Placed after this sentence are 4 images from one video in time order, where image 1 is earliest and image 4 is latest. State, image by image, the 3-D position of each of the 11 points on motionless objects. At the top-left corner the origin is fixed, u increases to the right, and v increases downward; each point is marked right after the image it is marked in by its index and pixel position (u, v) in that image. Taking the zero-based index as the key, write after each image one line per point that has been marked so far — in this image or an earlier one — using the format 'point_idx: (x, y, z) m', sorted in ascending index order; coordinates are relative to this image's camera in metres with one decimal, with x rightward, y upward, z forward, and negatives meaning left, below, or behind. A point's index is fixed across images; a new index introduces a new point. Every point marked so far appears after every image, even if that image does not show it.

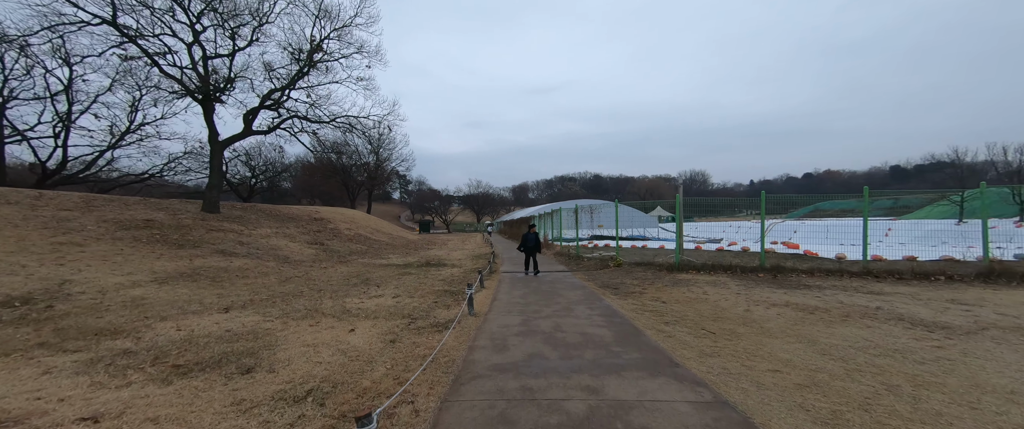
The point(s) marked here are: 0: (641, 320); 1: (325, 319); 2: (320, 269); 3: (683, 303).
0: (+1.7, -1.4, +4.6) m
1: (-2.5, -1.4, +4.6) m
2: (-5.5, -1.6, +10.0) m
3: (+2.7, -1.4, +5.5) m
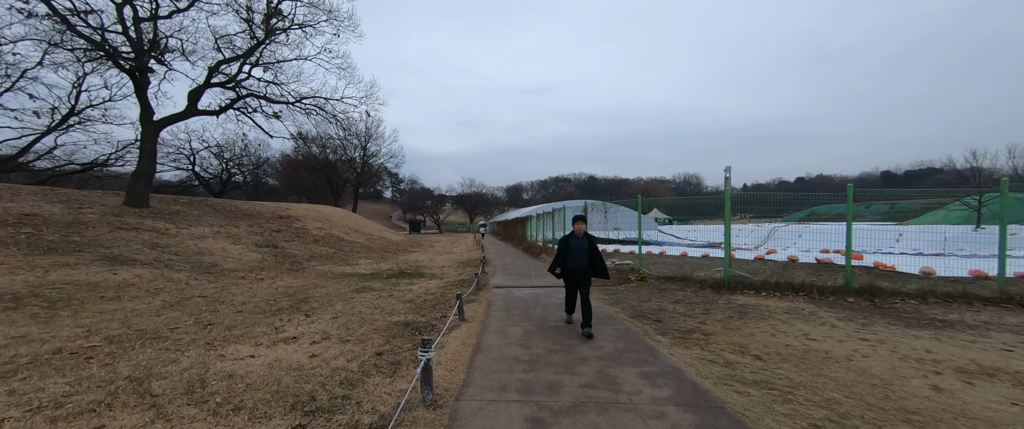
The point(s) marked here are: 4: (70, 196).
0: (+1.6, -1.3, +2.3) m
1: (-2.5, -1.3, +2.3) m
2: (-5.6, -1.5, +7.6) m
3: (+2.6, -1.4, +3.2) m
4: (-13.7, +0.6, +10.8) m
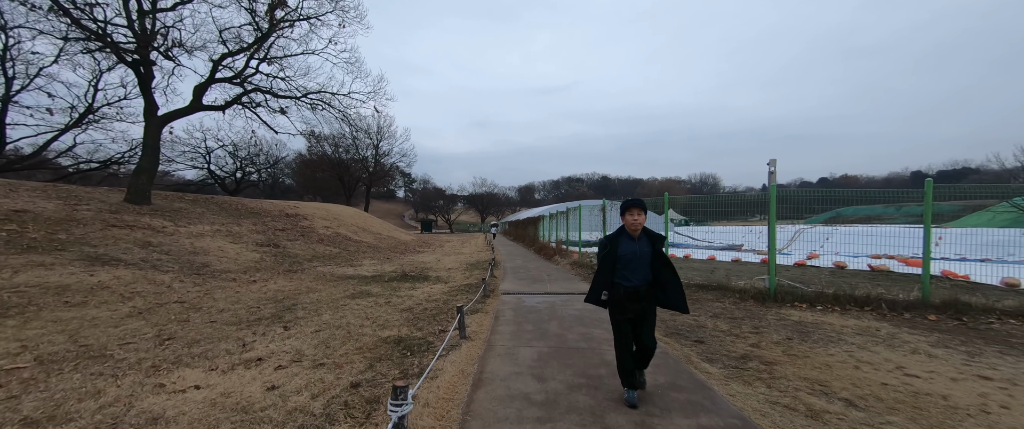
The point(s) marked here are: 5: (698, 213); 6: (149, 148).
0: (+1.7, -1.3, +1.5) m
1: (-2.5, -1.3, +1.6) m
2: (-5.4, -1.4, +7.0) m
3: (+2.7, -1.4, +2.4) m
4: (-13.3, +0.7, +10.5) m
5: (+4.3, 0.0, +8.4) m
6: (-12.4, +2.2, +11.9) m
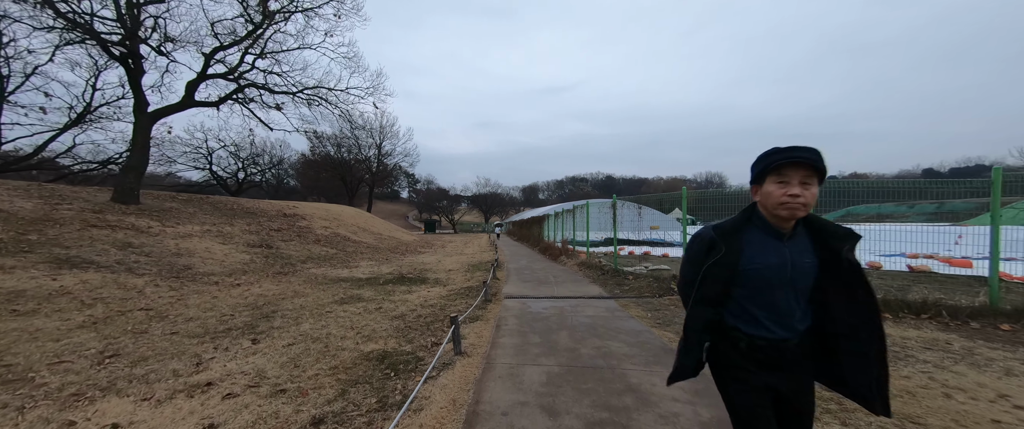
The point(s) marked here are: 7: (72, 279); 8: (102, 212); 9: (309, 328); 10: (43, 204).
0: (+1.7, -1.3, +0.8) m
1: (-2.5, -1.2, +1.0) m
2: (-5.3, -1.4, +6.5) m
3: (+2.7, -1.3, +1.7) m
4: (-13.2, +0.7, +10.1) m
5: (+4.4, +0.1, +7.8) m
6: (-12.2, +2.2, +11.4) m
7: (-7.0, -1.0, +5.5) m
8: (-10.9, +0.1, +9.3) m
9: (-2.5, -1.4, +4.3) m
10: (-11.8, +0.3, +8.8) m
